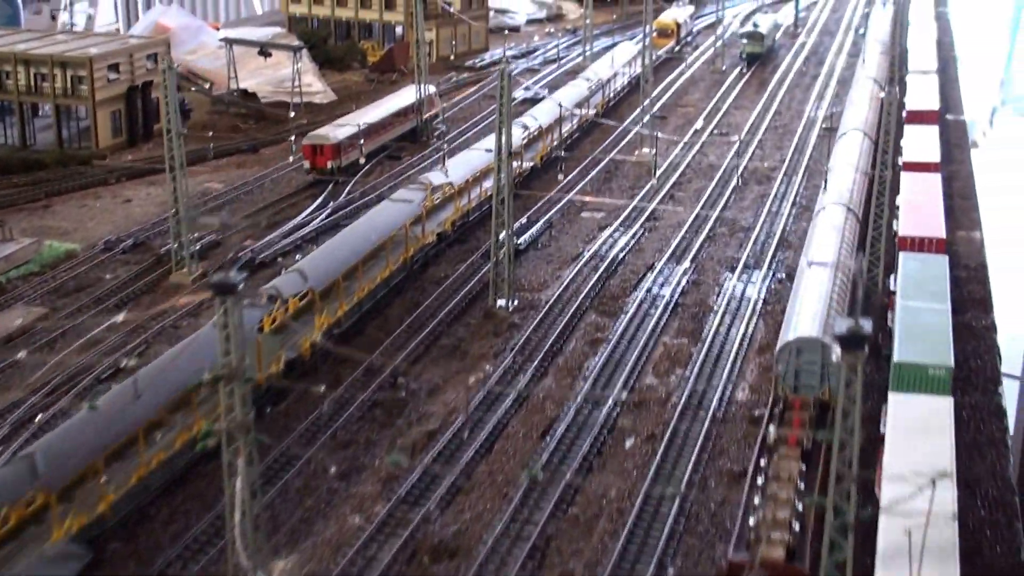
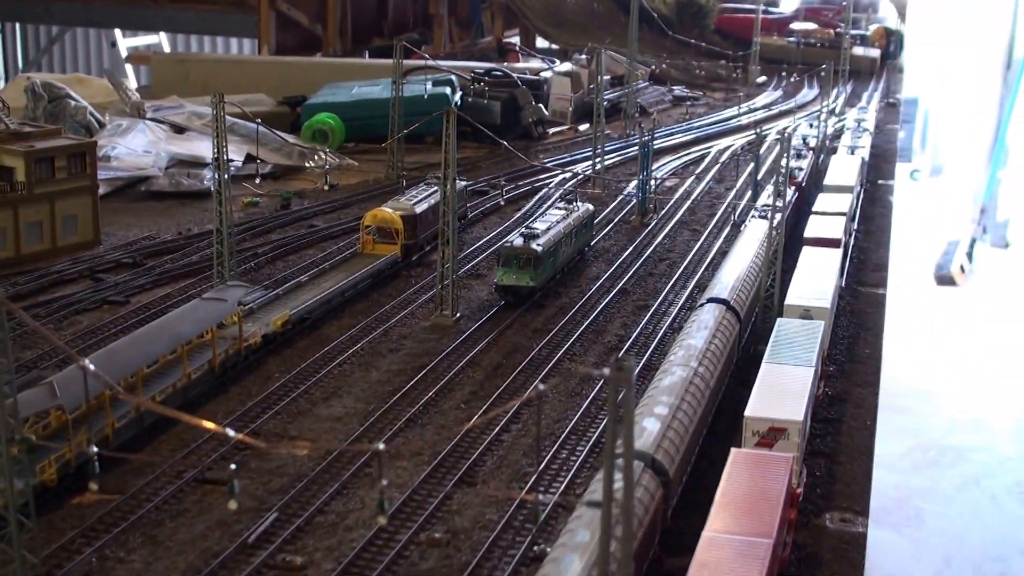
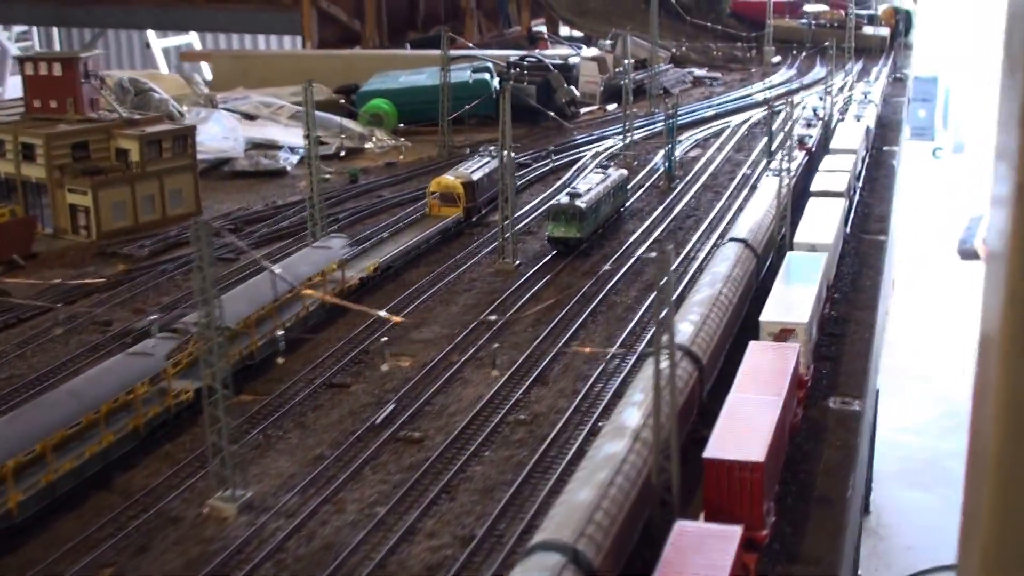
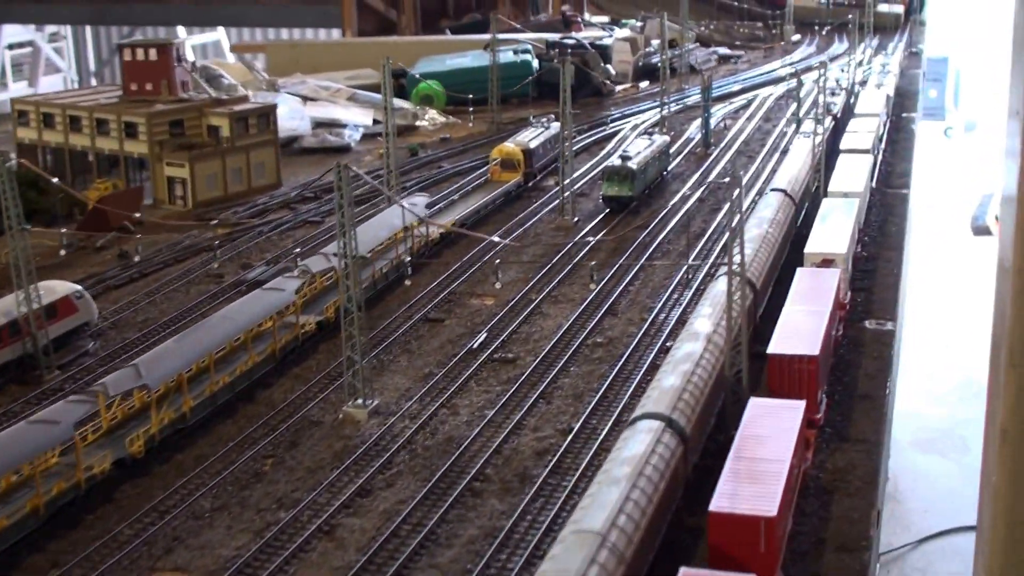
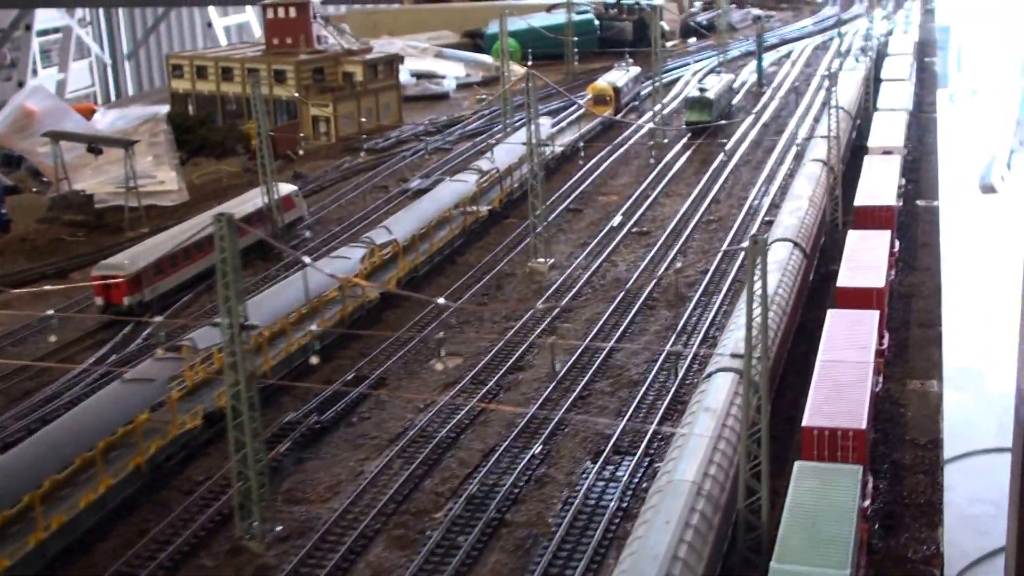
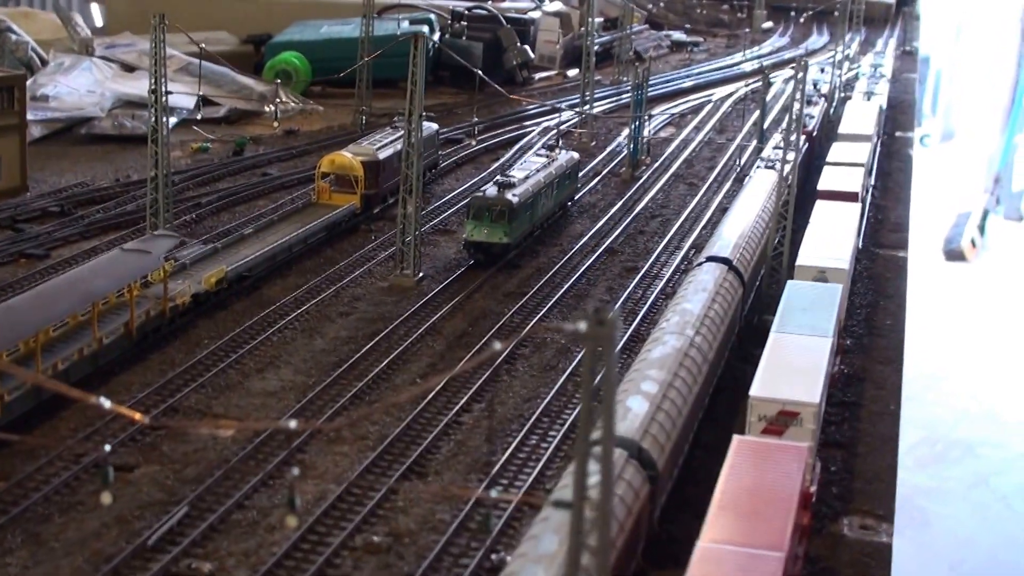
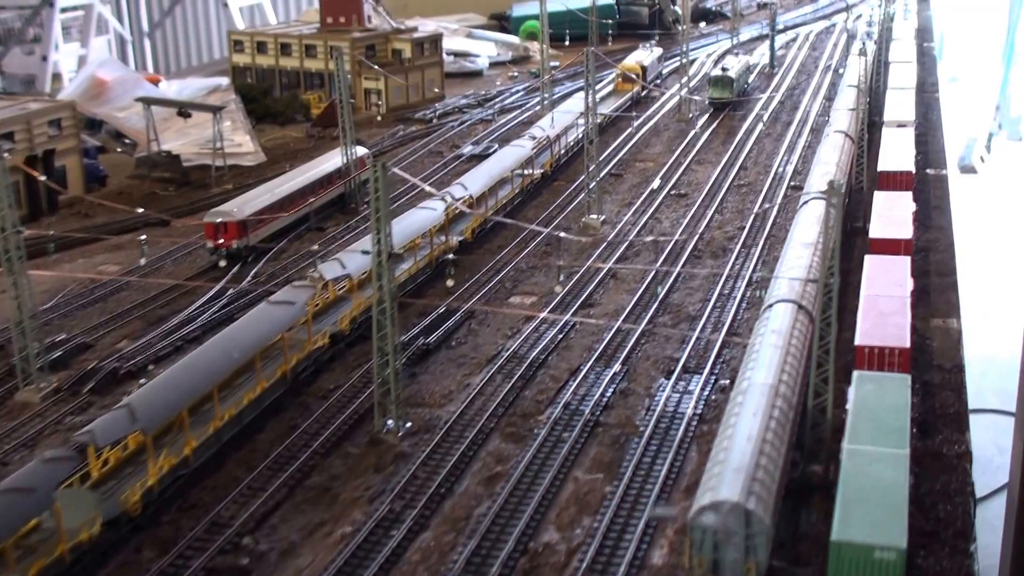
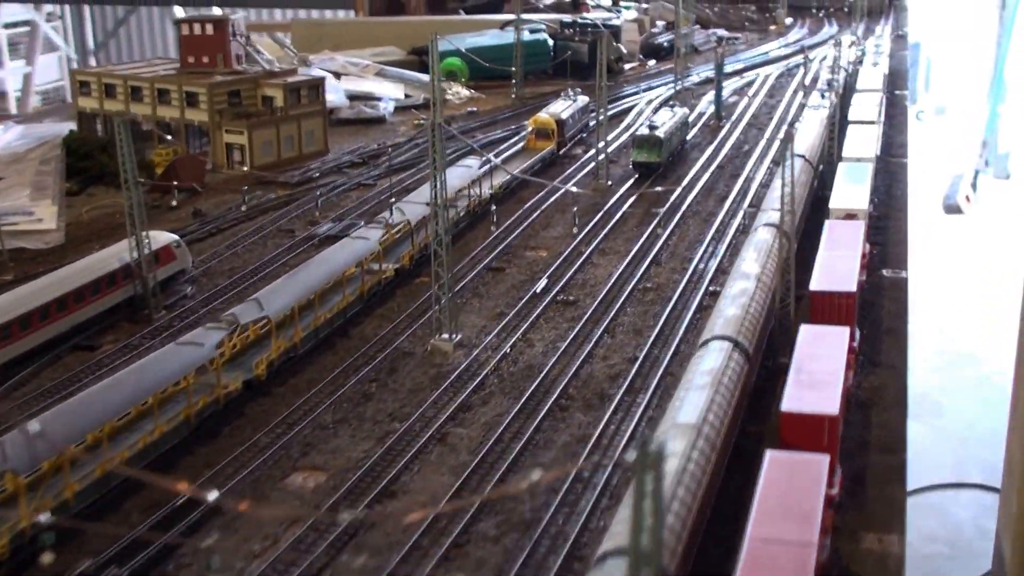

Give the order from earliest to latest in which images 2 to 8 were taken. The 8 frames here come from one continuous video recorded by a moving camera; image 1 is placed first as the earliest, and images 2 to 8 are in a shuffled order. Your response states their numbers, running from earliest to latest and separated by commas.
7, 5, 8, 4, 3, 2, 6
